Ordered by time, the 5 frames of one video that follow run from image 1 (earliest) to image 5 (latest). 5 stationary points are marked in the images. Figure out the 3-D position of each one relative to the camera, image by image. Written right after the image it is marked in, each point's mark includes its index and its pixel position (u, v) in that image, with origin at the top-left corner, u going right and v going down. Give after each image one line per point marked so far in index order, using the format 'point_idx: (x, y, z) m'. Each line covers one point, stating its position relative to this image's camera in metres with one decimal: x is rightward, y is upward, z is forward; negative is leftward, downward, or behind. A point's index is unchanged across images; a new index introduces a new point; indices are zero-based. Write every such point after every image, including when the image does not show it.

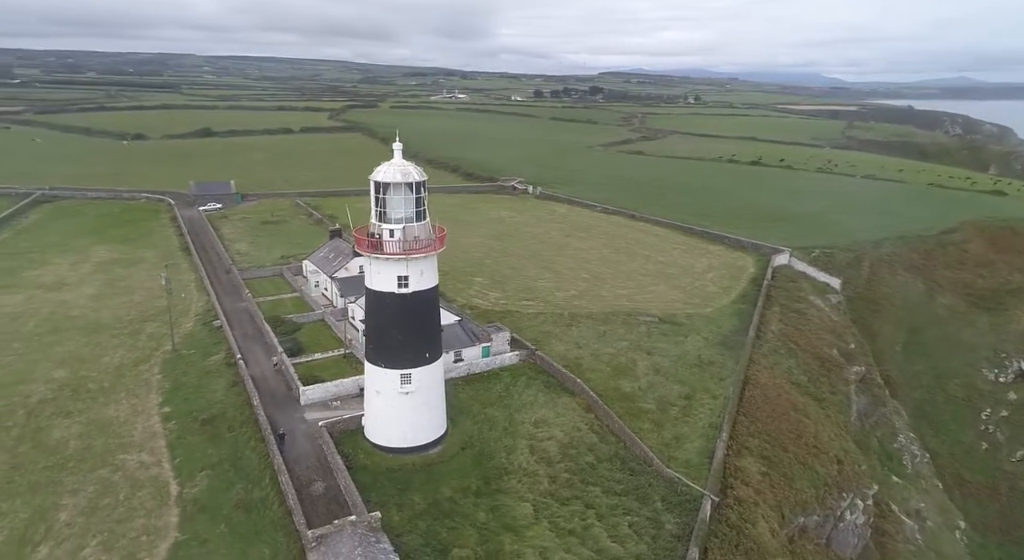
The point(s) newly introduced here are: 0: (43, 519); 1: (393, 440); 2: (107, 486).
0: (-12.4, -6.3, +16.1) m
1: (-3.7, -4.9, +18.9) m
2: (-11.5, -5.9, +17.5) m
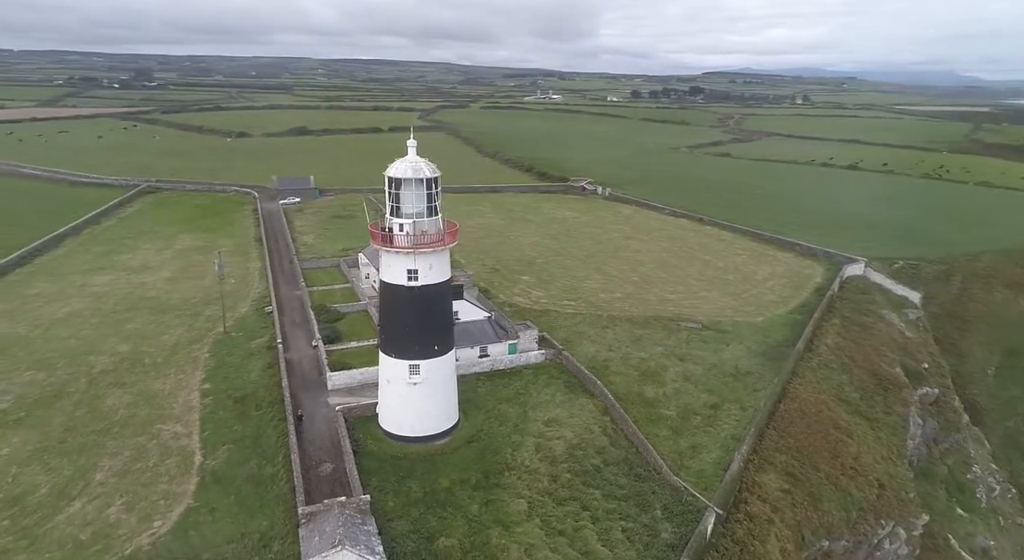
0: (-12.5, -5.7, +17.8) m
1: (-3.5, -4.7, +19.4) m
2: (-11.5, -5.3, +19.0) m
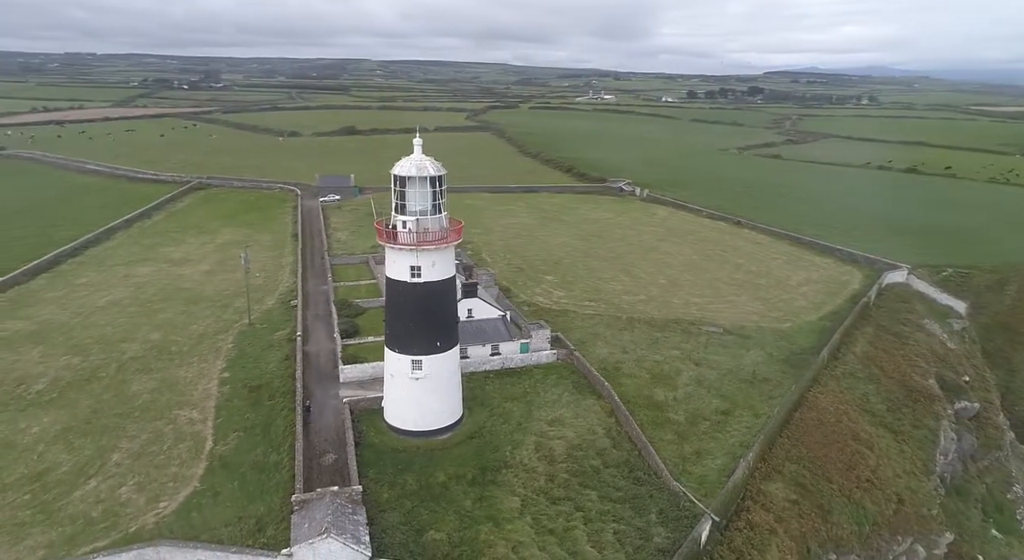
0: (-12.6, -5.4, +18.7) m
1: (-3.5, -4.6, +19.7) m
2: (-11.5, -5.0, +19.9) m
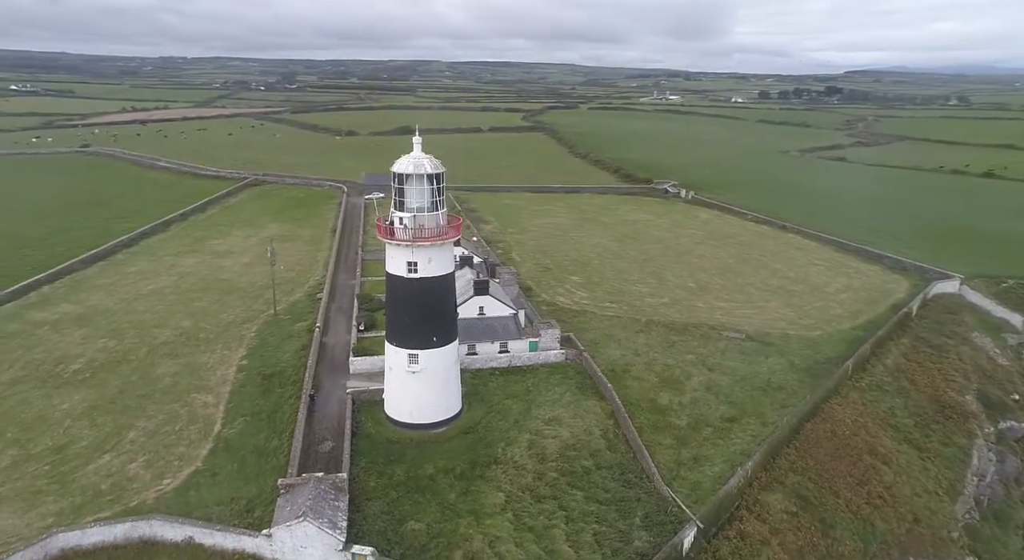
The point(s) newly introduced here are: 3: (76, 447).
0: (-12.8, -5.0, +19.9) m
1: (-3.6, -4.4, +20.1) m
2: (-11.6, -4.7, +21.0) m
3: (-13.6, -5.2, +19.1) m
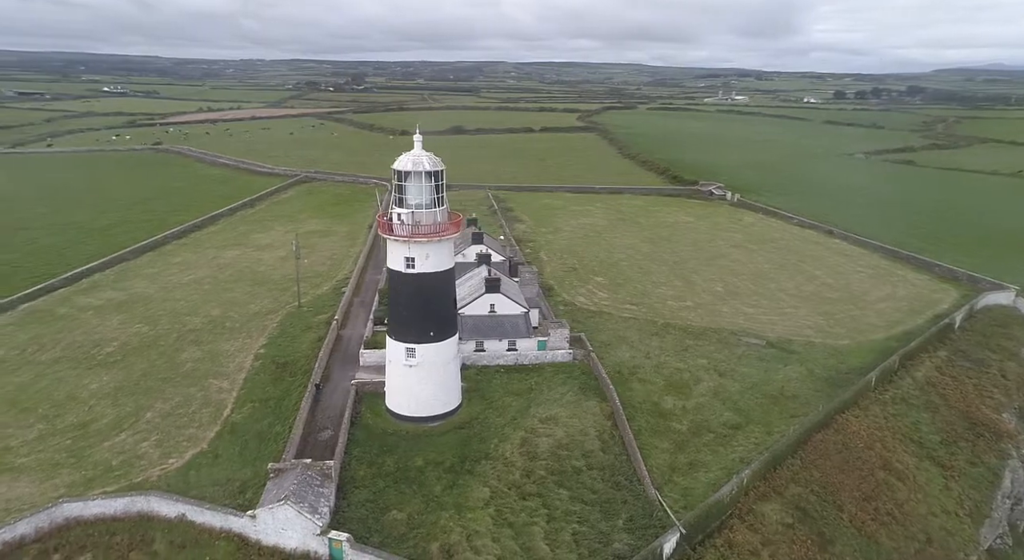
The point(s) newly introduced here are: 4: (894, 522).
0: (-12.9, -4.6, +21.1) m
1: (-3.8, -4.3, +20.6) m
2: (-11.7, -4.3, +22.1) m
3: (-13.8, -4.8, +20.4) m
4: (+12.2, -7.7, +19.7) m
